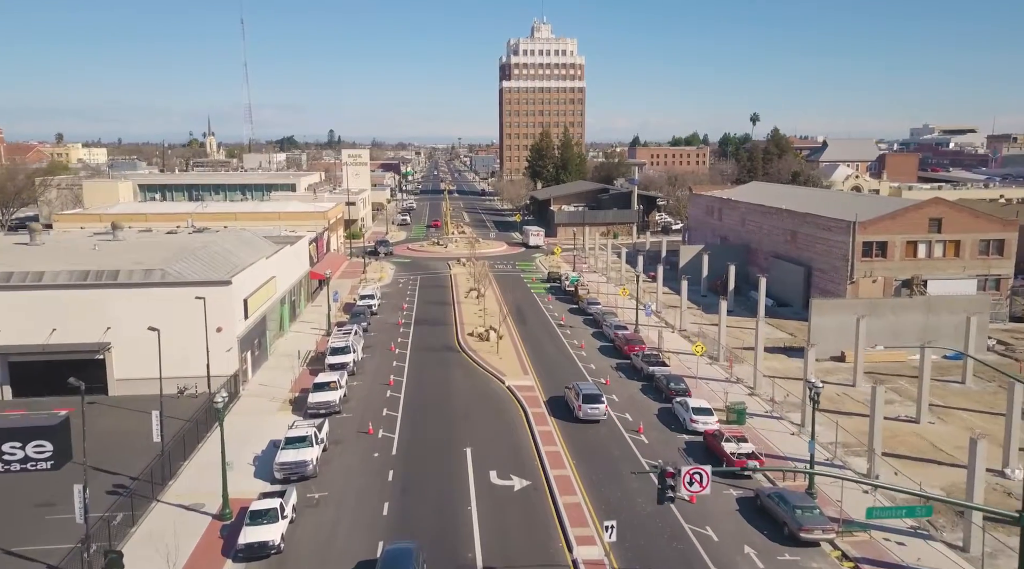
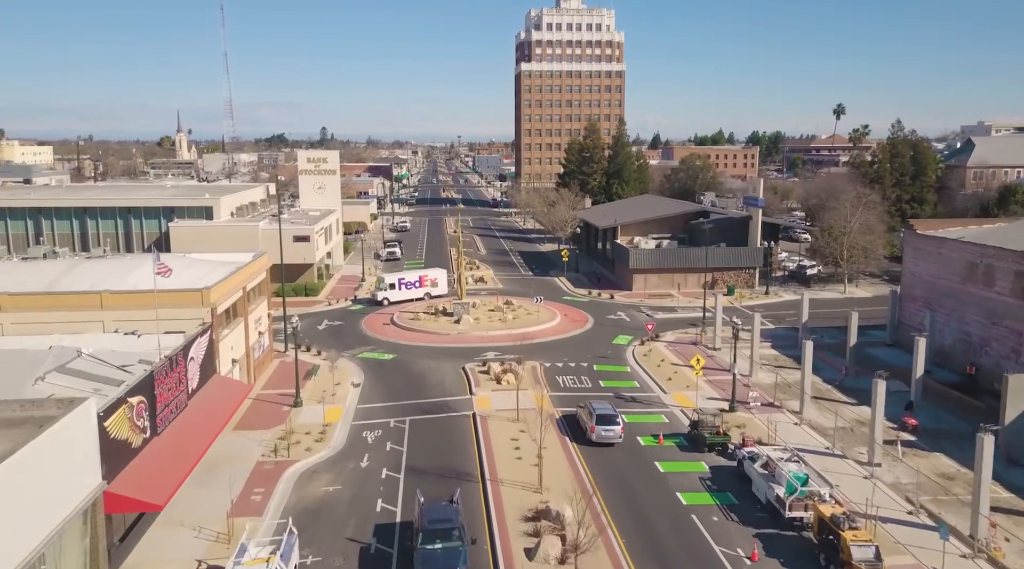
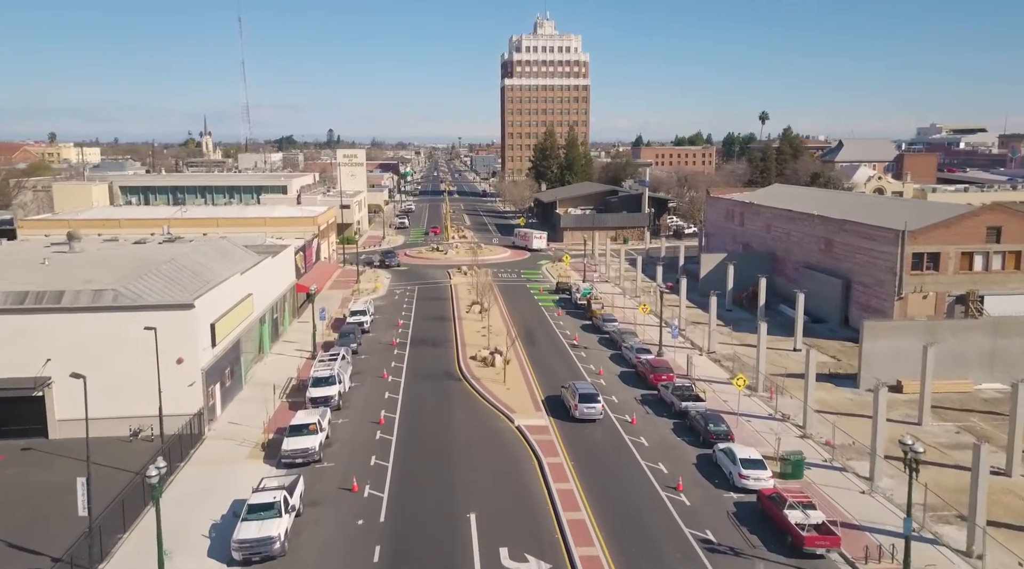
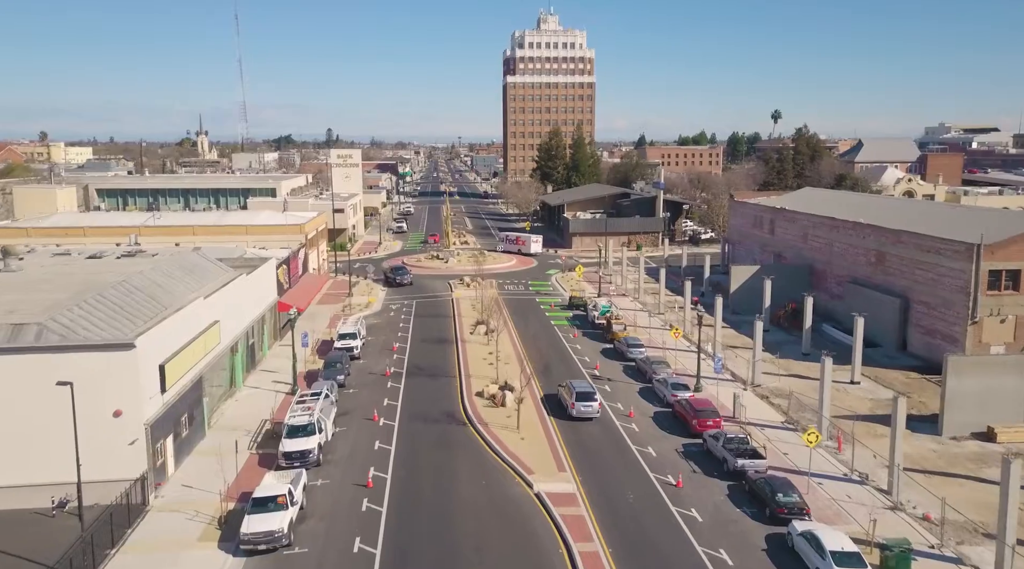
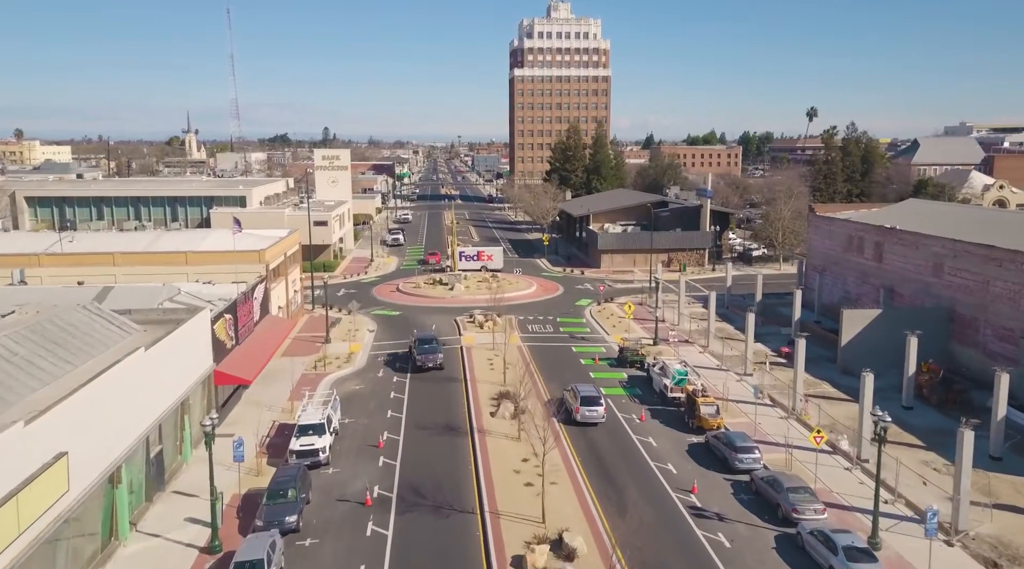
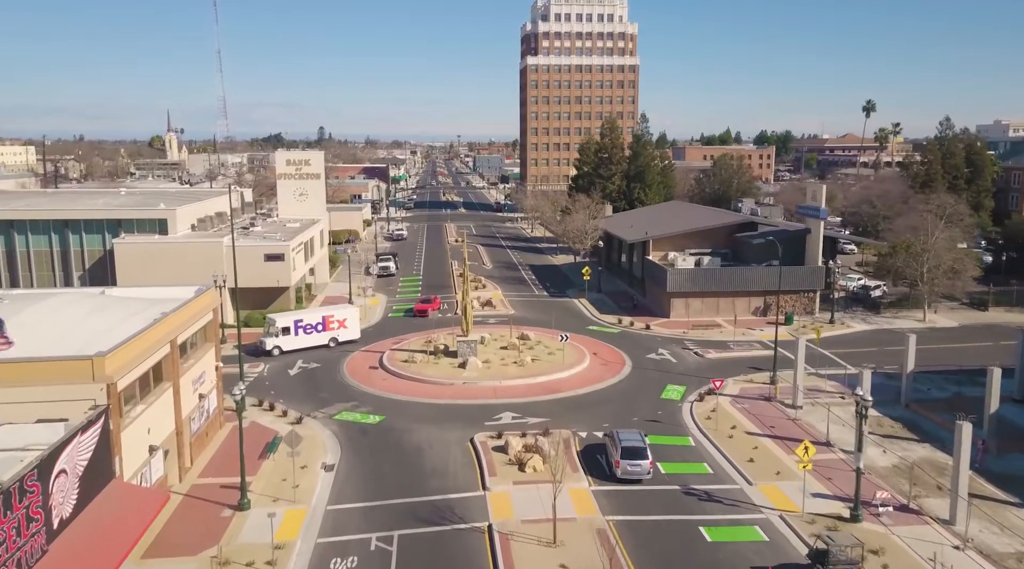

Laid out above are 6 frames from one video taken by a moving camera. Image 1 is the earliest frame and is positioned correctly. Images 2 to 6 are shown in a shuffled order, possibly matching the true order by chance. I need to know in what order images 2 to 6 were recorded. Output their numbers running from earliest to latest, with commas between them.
3, 4, 5, 2, 6
